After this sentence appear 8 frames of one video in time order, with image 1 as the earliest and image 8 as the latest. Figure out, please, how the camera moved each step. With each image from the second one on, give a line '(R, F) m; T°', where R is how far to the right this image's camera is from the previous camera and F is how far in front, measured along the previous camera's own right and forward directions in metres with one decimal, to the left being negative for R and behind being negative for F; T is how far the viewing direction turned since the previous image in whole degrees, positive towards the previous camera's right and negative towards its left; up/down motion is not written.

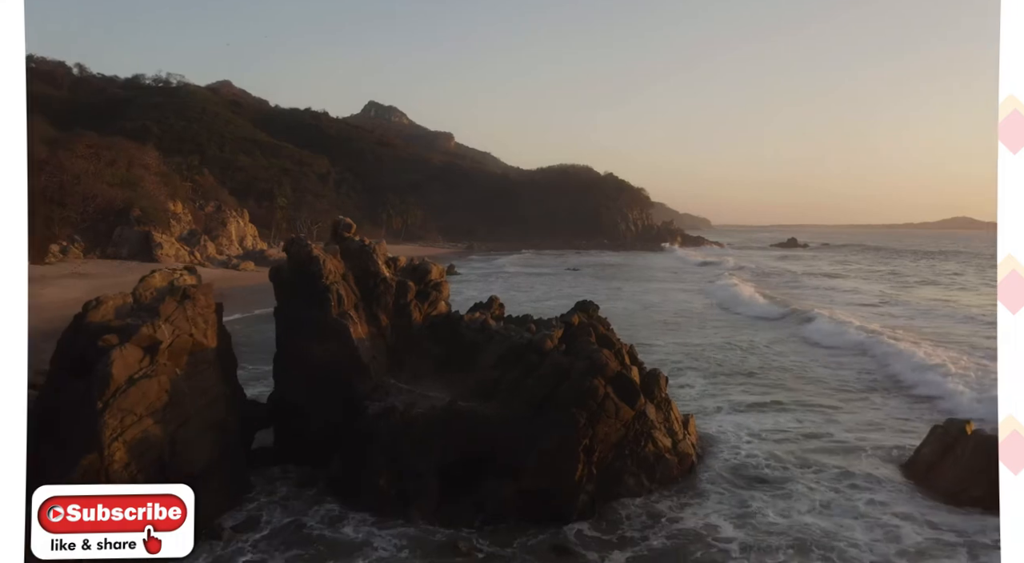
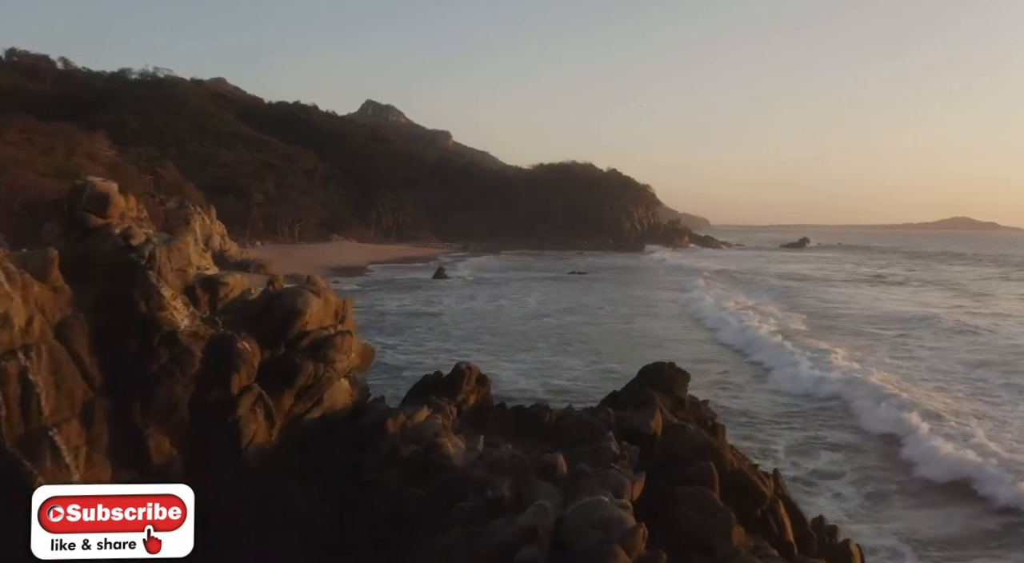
(0.0, +5.4) m; 0°
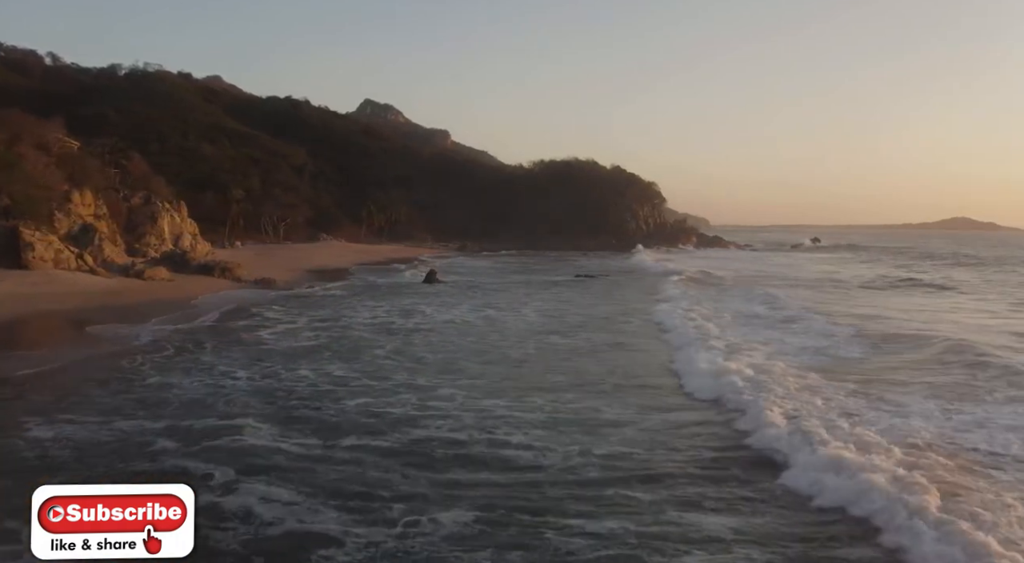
(0.0, +4.0) m; 0°
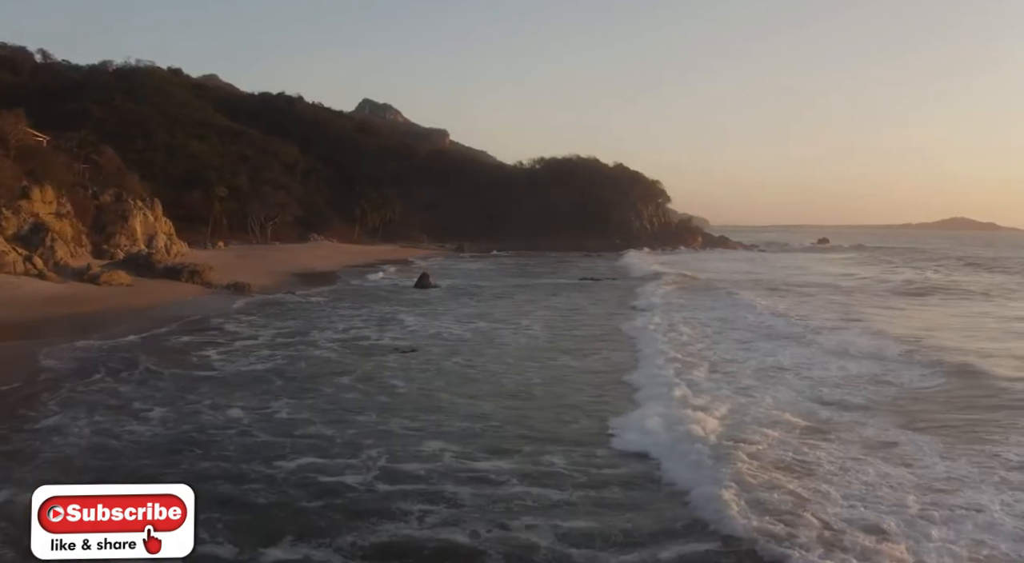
(0.0, +2.9) m; 0°
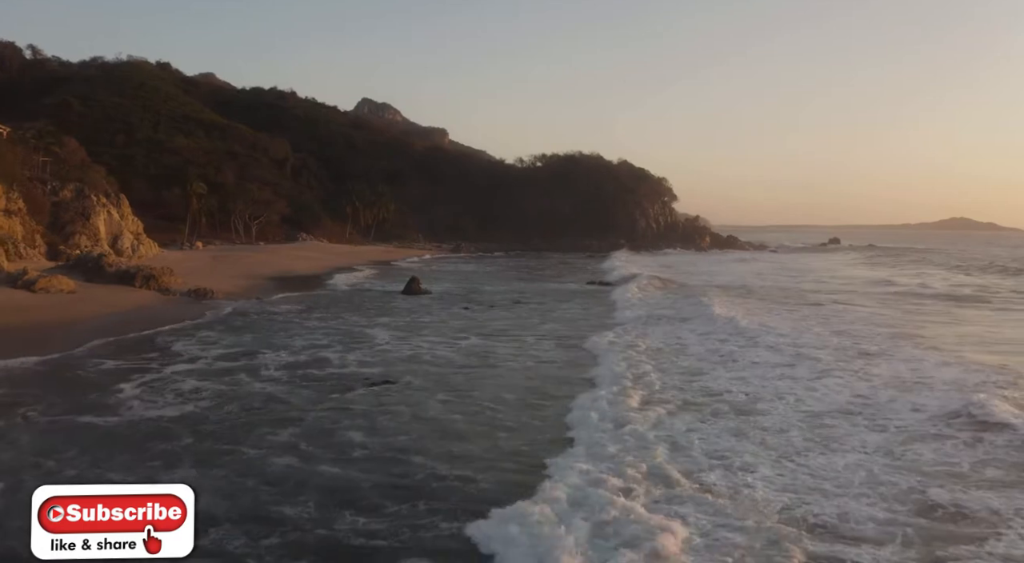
(0.0, +3.3) m; 0°
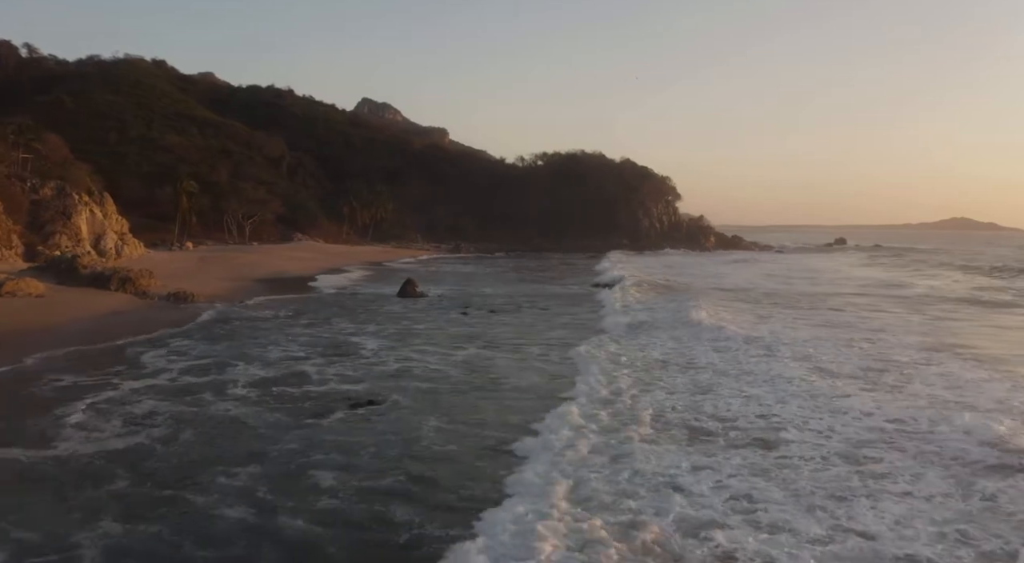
(0.0, +1.5) m; 0°
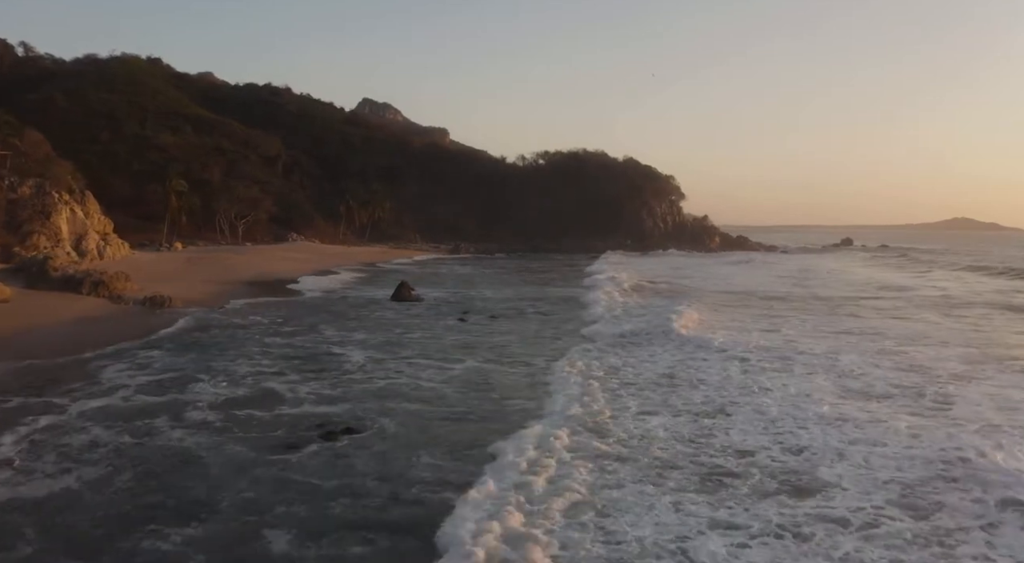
(0.0, +1.5) m; 0°
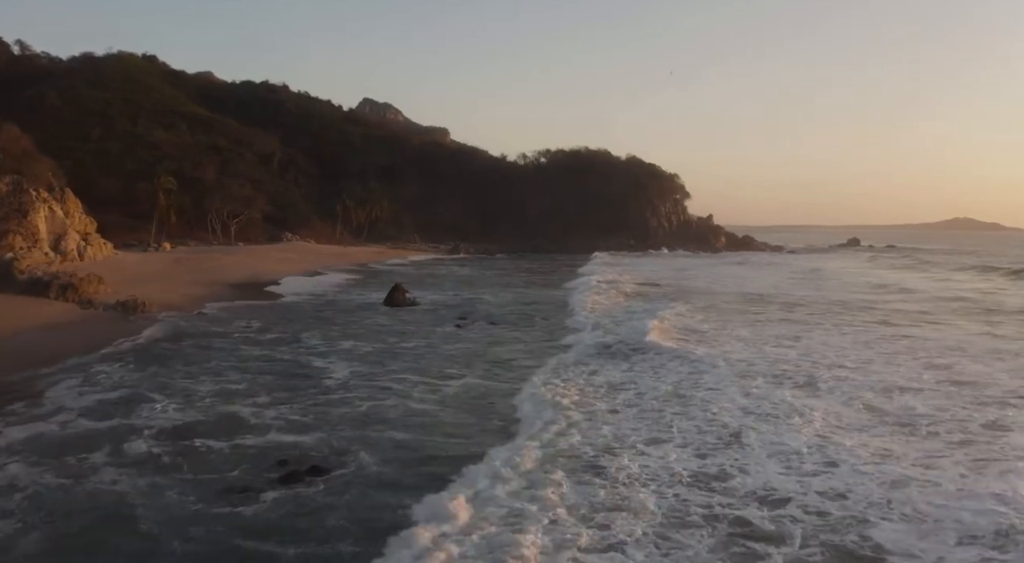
(-0.1, +1.5) m; 0°
